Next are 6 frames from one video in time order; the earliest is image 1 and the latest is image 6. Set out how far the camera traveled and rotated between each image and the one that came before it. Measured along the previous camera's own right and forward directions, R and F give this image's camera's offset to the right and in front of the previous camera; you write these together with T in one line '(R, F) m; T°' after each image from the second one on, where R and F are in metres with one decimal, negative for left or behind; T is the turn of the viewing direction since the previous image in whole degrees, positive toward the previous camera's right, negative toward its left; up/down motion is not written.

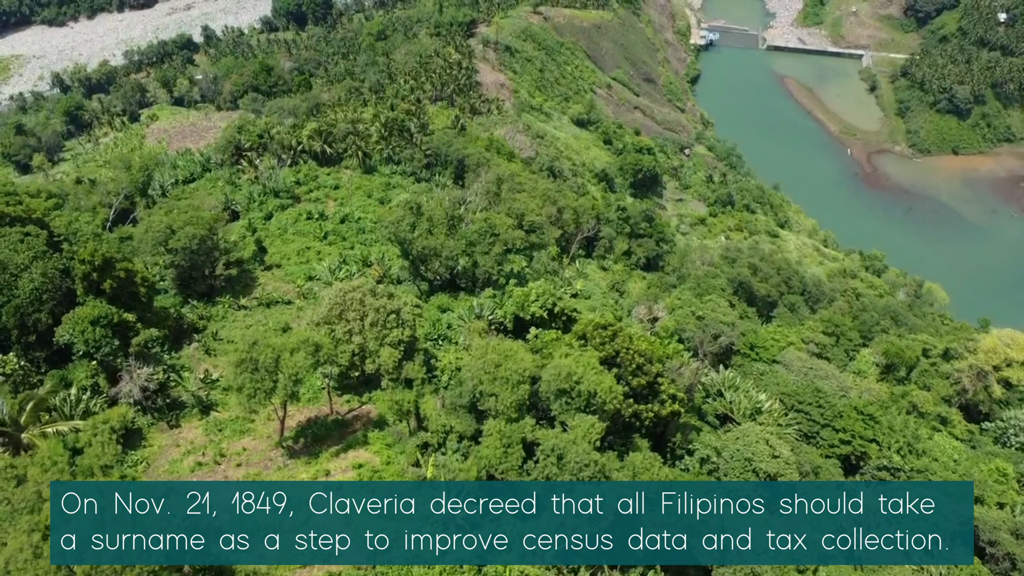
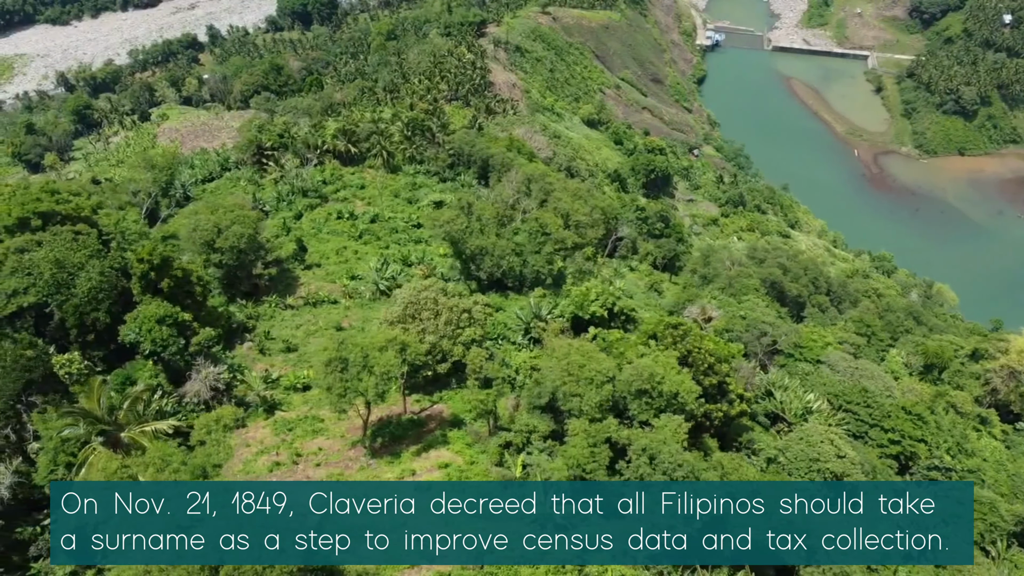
(-2.8, +0.1) m; 0°
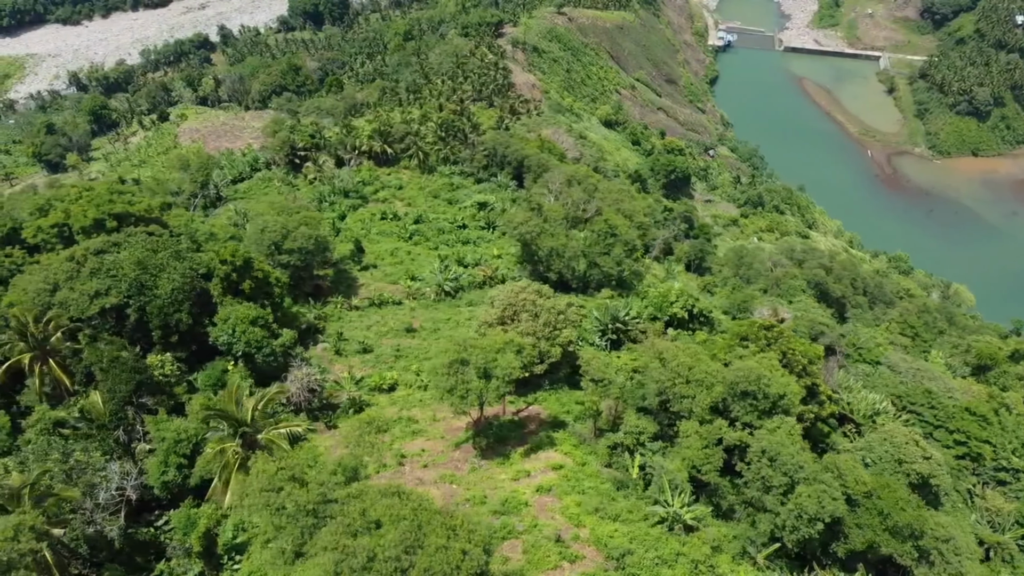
(-3.5, -0.1) m; 0°
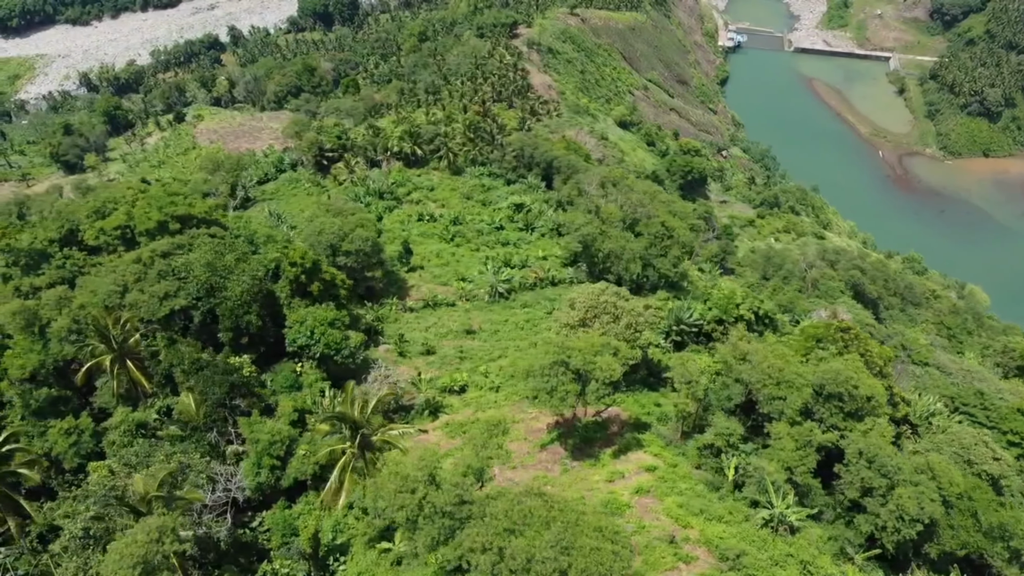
(-2.9, -0.2) m; 0°
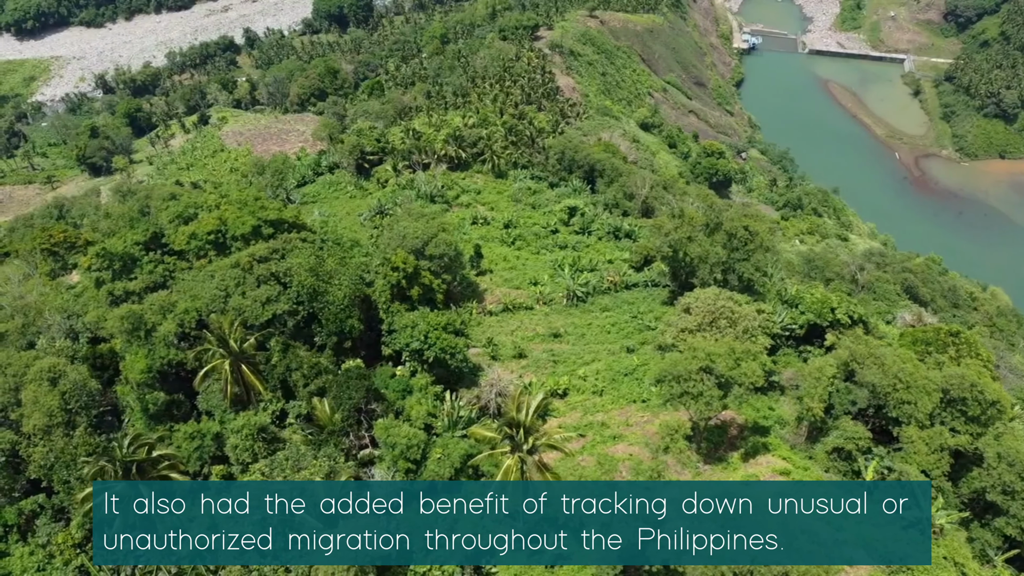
(-4.3, -0.3) m; 0°
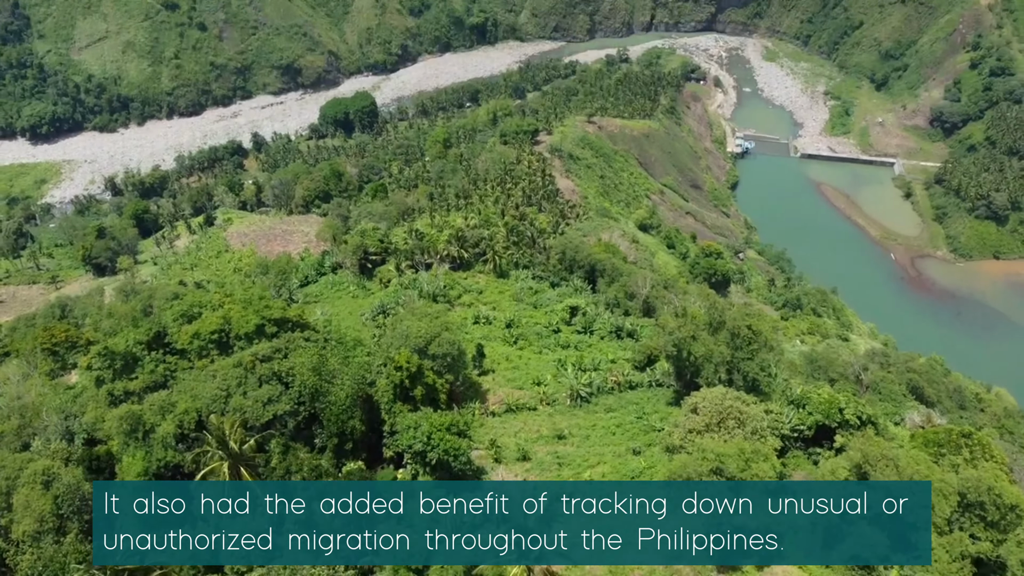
(-0.2, +0.1) m; 0°
